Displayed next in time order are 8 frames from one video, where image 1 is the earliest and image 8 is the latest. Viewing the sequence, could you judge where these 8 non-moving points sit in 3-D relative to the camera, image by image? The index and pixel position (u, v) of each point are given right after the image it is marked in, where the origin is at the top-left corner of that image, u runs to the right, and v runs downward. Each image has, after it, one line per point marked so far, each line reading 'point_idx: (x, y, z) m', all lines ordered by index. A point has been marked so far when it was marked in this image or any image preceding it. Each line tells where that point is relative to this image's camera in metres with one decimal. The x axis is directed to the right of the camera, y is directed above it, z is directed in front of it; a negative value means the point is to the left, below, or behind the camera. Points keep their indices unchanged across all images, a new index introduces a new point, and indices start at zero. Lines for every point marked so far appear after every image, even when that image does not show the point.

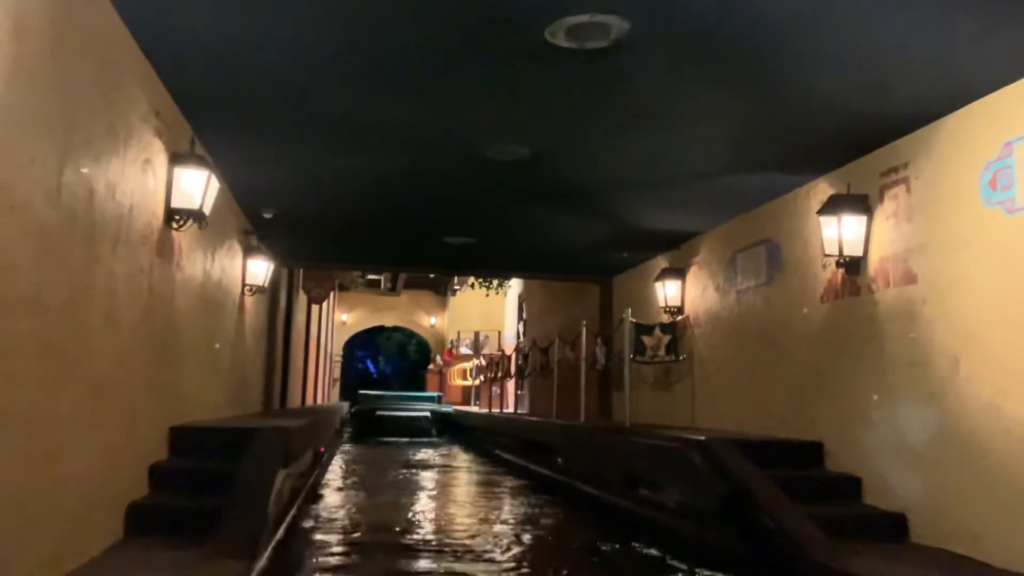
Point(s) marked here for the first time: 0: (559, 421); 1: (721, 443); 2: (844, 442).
0: (+0.5, -1.4, +9.3) m
1: (+1.2, -0.9, +5.2) m
2: (+1.9, -0.9, +5.0) m
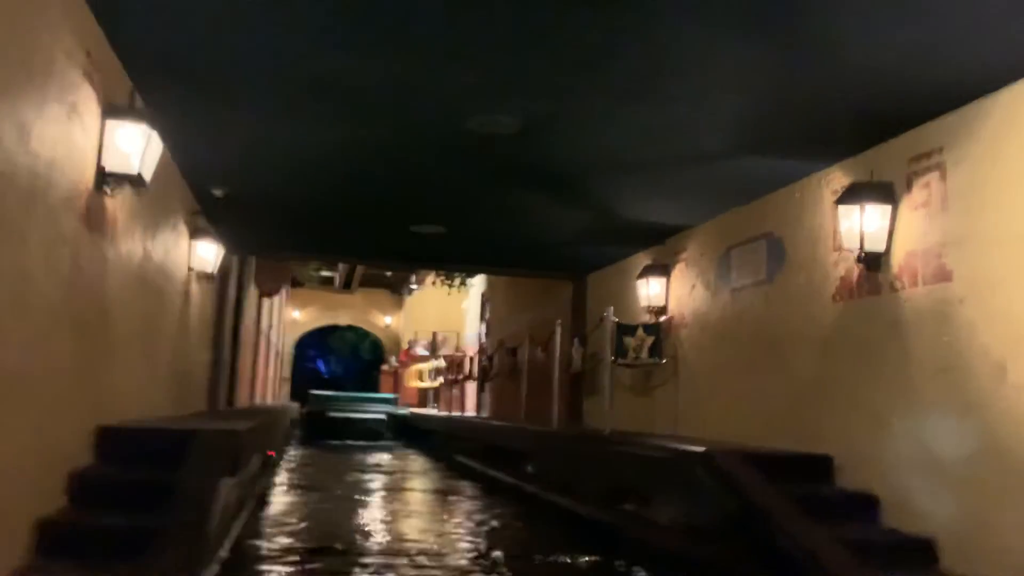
0: (+0.2, -1.4, +8.7) m
1: (+1.1, -0.9, +4.7) m
2: (+1.8, -0.9, +4.6) m
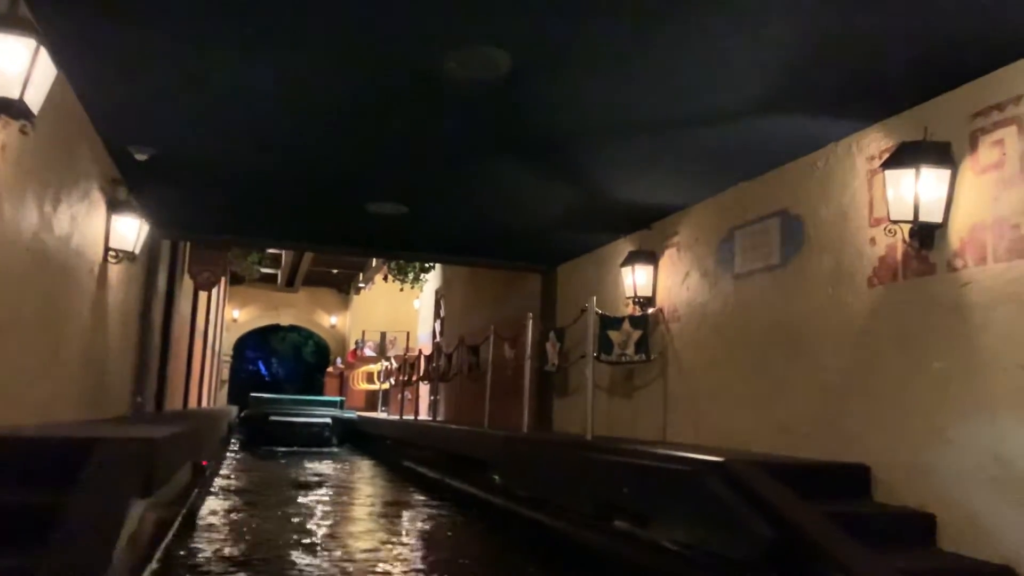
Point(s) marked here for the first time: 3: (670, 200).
0: (-0.1, -1.3, +7.9) m
1: (+1.0, -0.8, +3.9) m
2: (+1.7, -0.8, +3.9) m
3: (+1.0, +0.6, +5.9) m
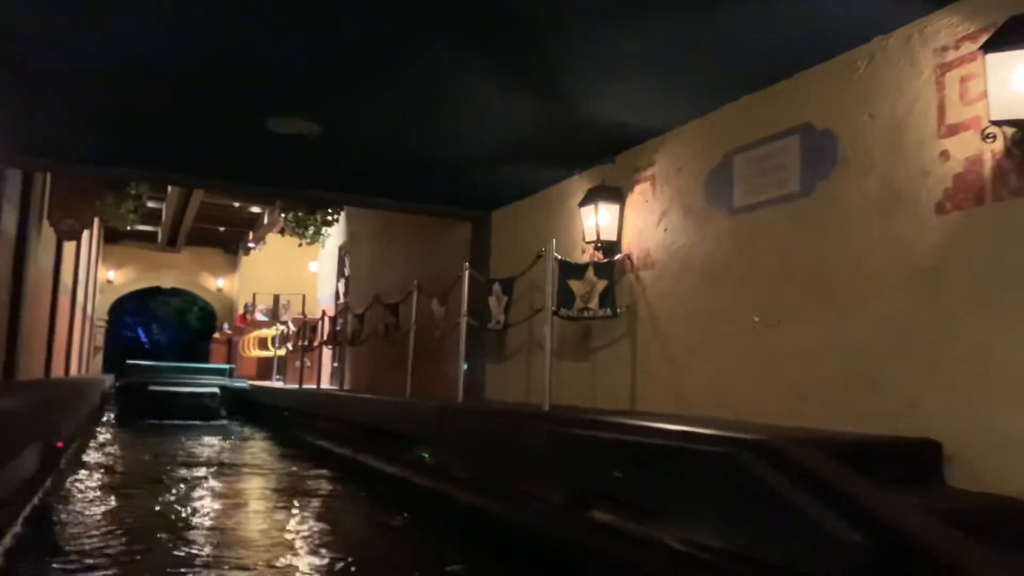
0: (-0.7, -0.9, +6.8) m
1: (+1.0, -0.5, +3.0) m
2: (+1.6, -0.5, +3.0) m
3: (+0.7, +0.9, +4.9) m
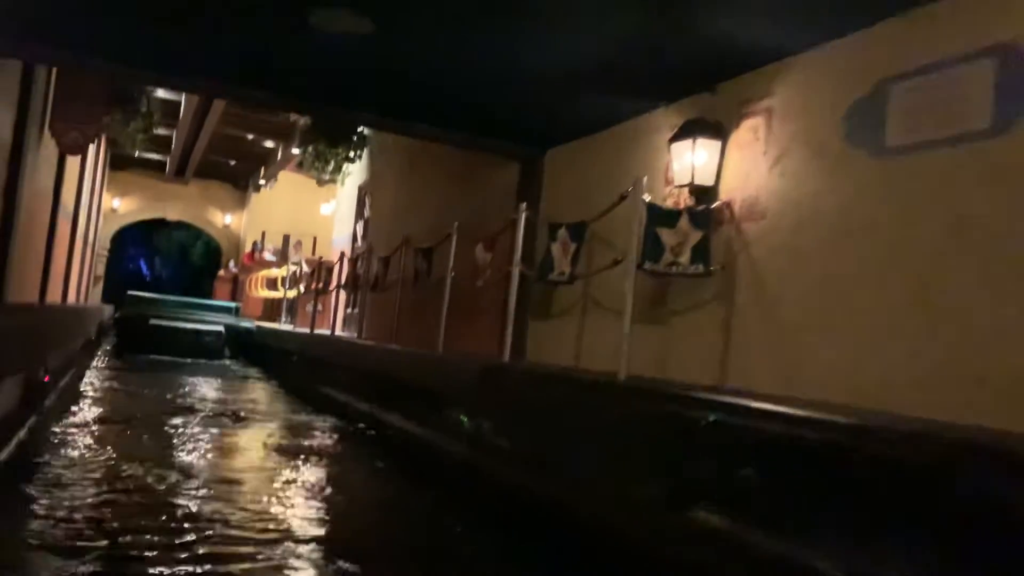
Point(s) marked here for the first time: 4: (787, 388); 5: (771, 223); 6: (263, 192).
0: (-0.4, -0.5, +6.0) m
1: (+1.3, -0.4, +2.2) m
2: (+2.0, -0.5, +2.2) m
3: (+1.2, +1.1, +4.0) m
4: (+1.2, -0.4, +3.9) m
5: (+1.2, +0.3, +4.2) m
6: (-5.4, +2.1, +19.4) m
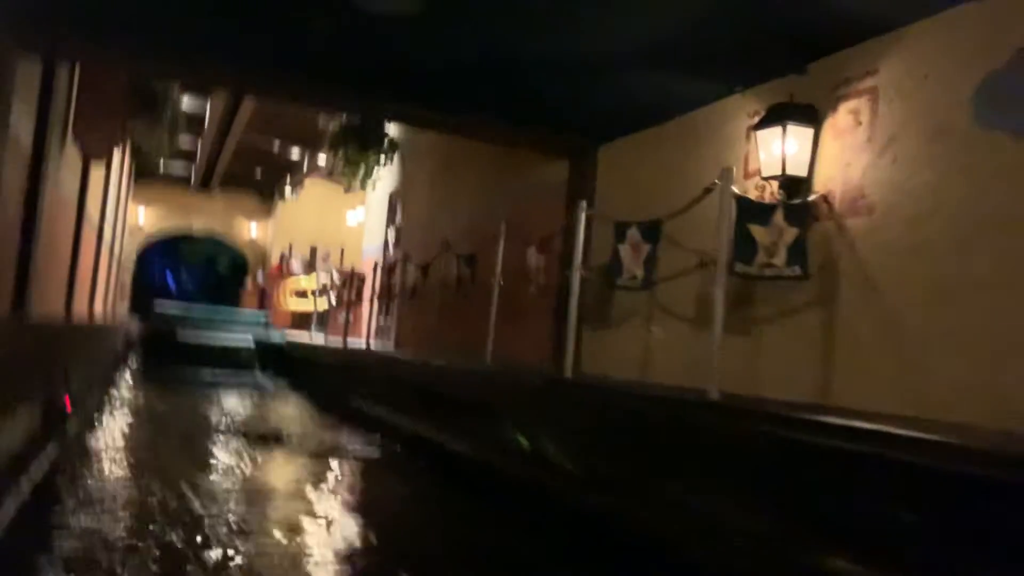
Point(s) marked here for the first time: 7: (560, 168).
0: (0.0, -0.5, +5.5) m
1: (+1.5, -0.4, +1.6) m
2: (+2.2, -0.4, +1.7) m
3: (+1.5, +1.1, +3.5) m
4: (+1.5, -0.4, +3.4) m
5: (+1.5, +0.3, +3.6) m
6: (-4.8, +1.9, +19.1) m
7: (+0.3, +0.9, +6.4) m
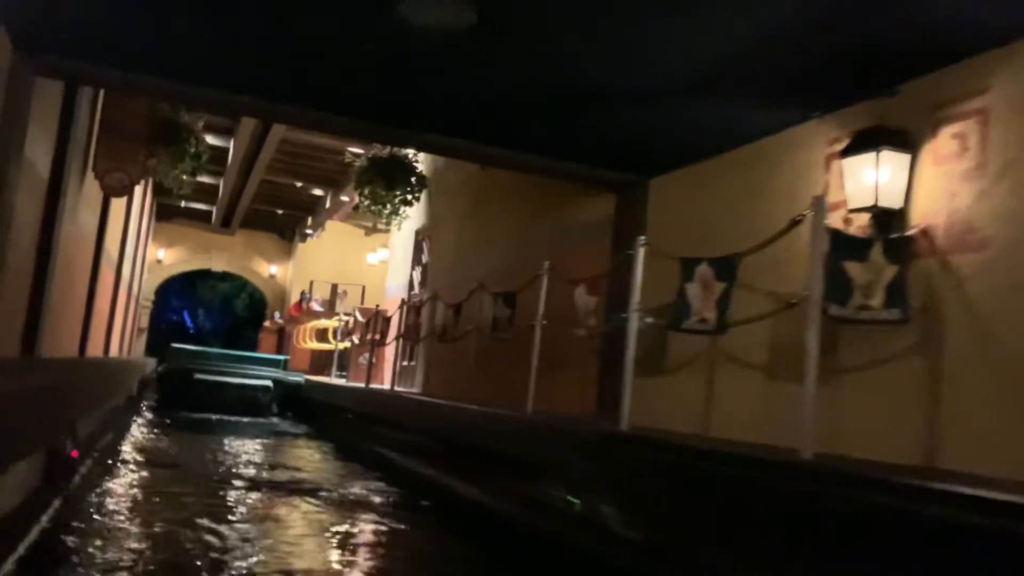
0: (+0.3, -0.8, +5.1) m
1: (+1.7, -0.5, +1.2) m
2: (+2.4, -0.5, +1.2) m
3: (+1.7, +0.9, +3.1) m
4: (+1.7, -0.6, +2.9) m
5: (+1.8, +0.1, +3.2) m
6: (-4.2, +1.0, +18.8) m
7: (+0.6, +0.6, +6.0) m
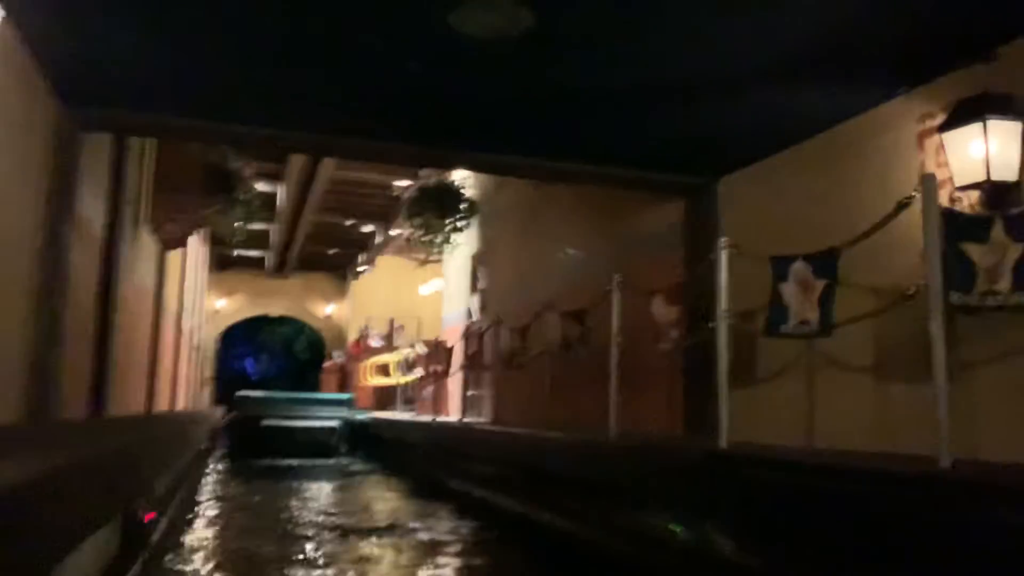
0: (+0.7, -0.8, +4.8) m
1: (+1.9, -0.3, +0.8) m
2: (+2.6, -0.3, +0.8) m
3: (+1.9, +1.0, +2.8) m
4: (+2.0, -0.5, +2.6) m
5: (+2.0, +0.2, +2.8) m
6: (-3.1, +0.2, +18.8) m
7: (+1.0, +0.5, +5.7) m
